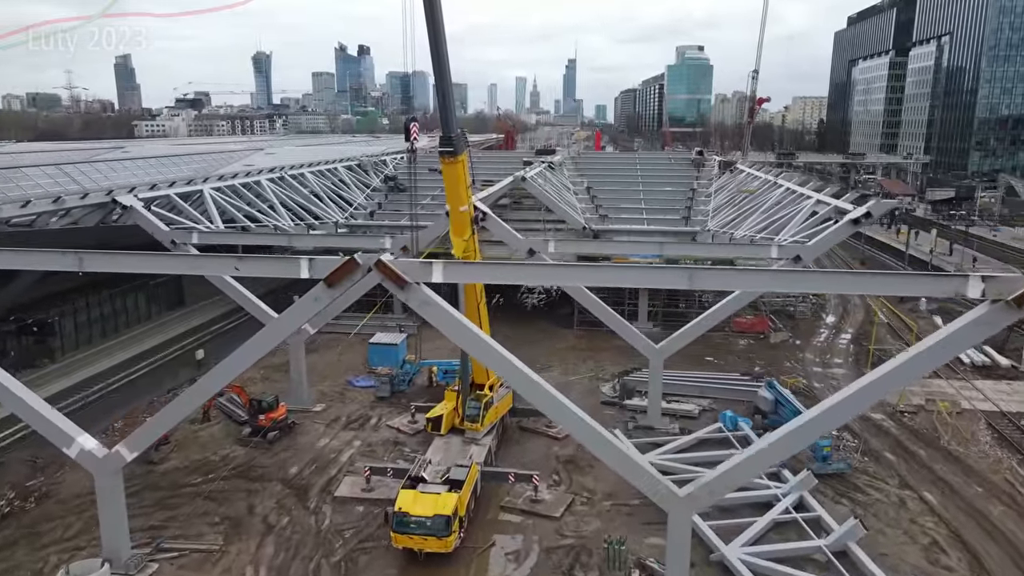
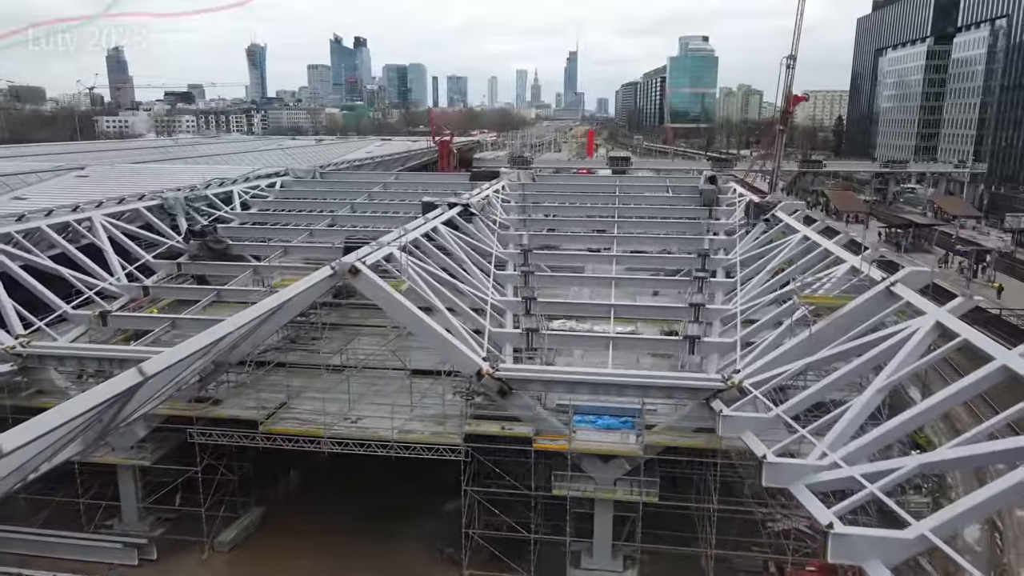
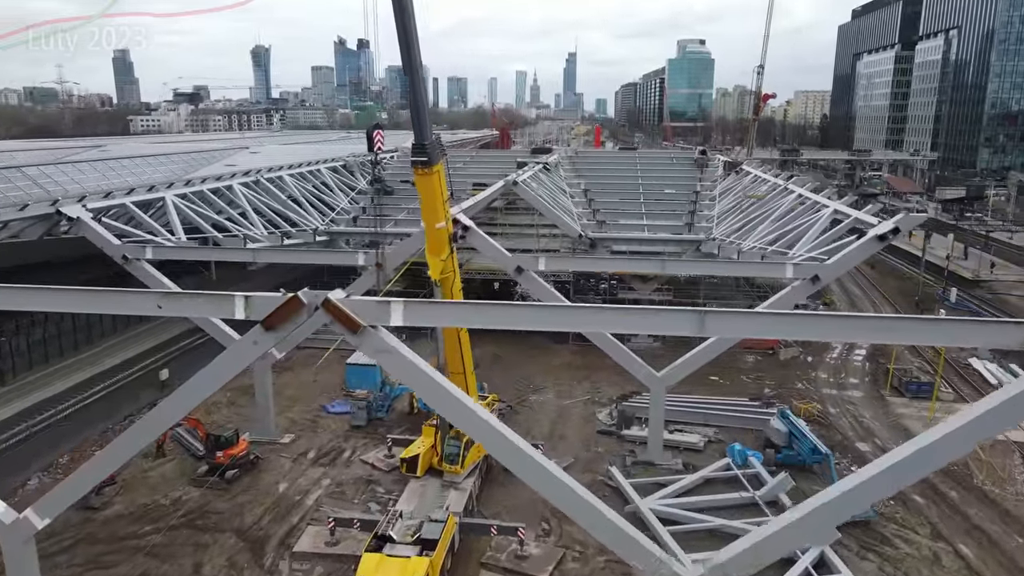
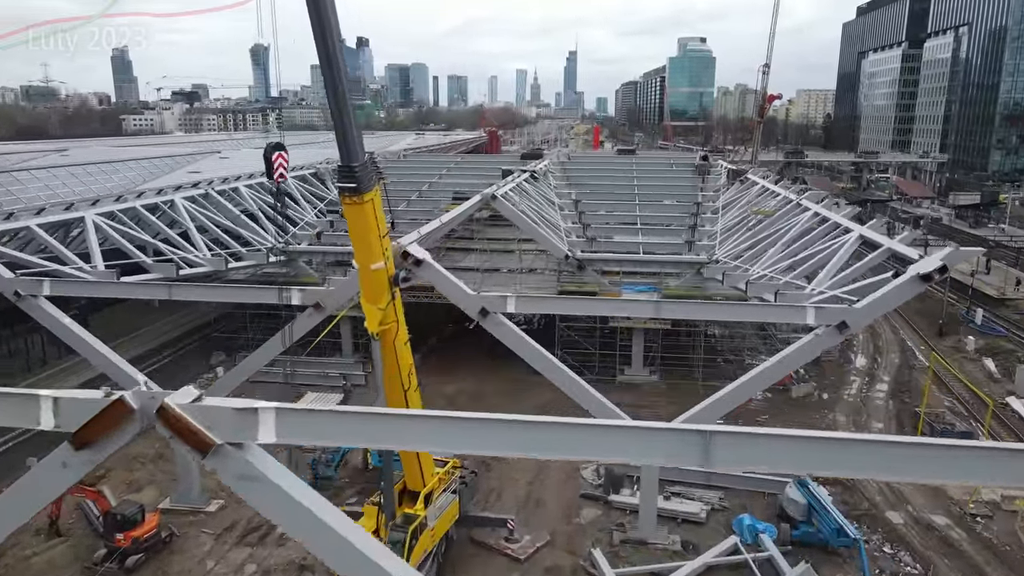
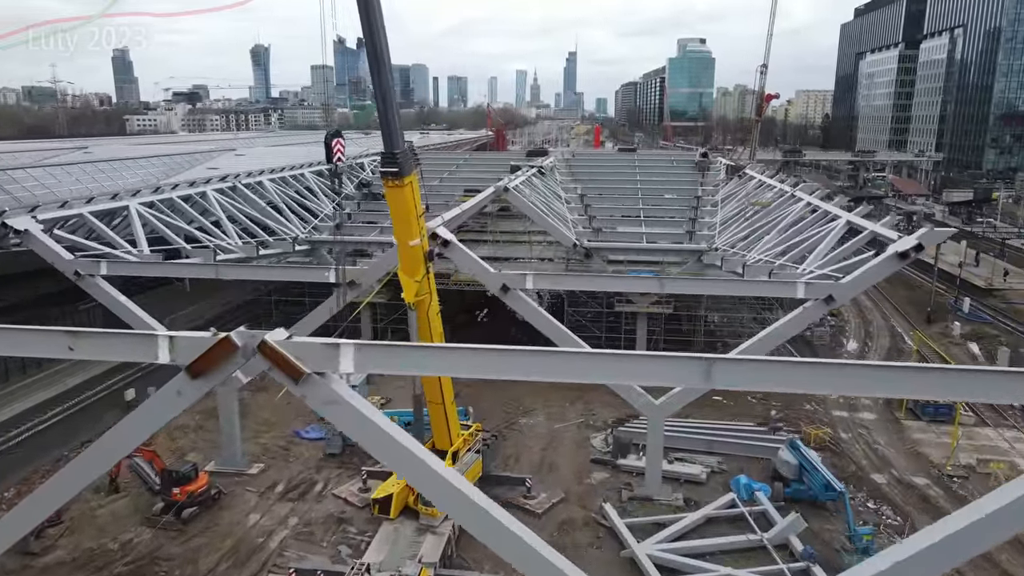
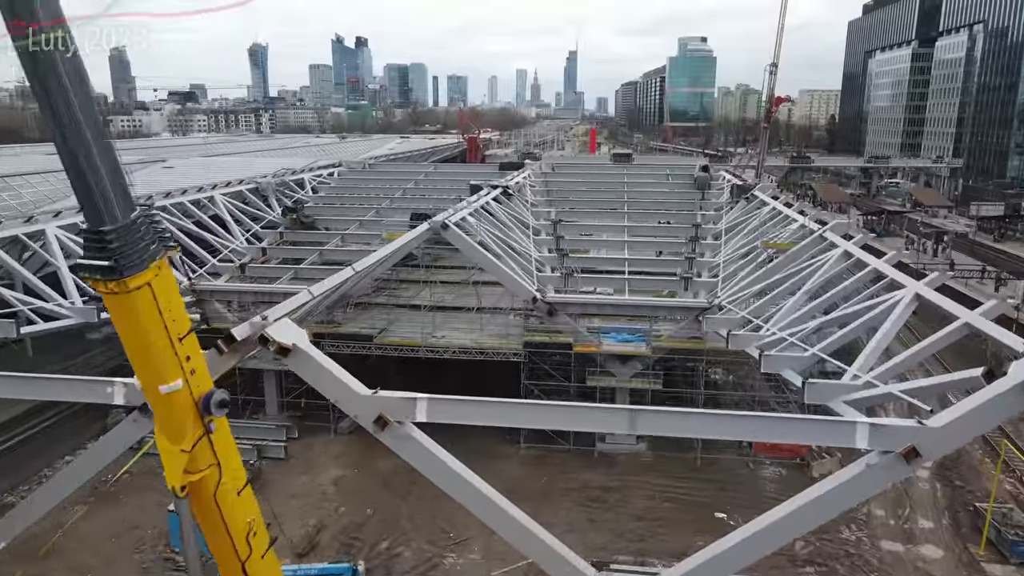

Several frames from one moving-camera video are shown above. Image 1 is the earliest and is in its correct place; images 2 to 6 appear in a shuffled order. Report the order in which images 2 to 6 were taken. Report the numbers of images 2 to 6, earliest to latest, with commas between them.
3, 5, 4, 6, 2
